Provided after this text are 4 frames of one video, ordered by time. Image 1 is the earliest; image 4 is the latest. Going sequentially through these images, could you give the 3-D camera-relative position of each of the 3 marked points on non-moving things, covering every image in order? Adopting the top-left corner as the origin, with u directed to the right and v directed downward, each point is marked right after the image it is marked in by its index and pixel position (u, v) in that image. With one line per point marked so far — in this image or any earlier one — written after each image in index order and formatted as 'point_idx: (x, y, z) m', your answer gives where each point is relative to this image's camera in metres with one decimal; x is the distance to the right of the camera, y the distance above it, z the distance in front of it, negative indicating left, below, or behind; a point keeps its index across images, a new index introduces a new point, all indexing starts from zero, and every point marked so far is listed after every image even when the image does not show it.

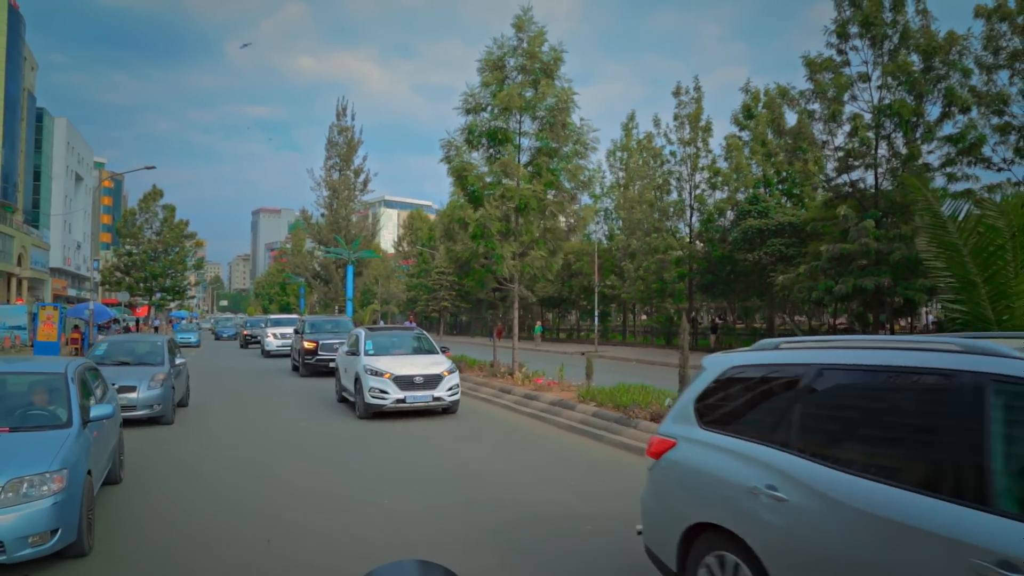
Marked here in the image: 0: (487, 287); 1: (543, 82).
0: (-0.6, 0.0, +16.5) m
1: (+0.6, +4.2, +14.7) m
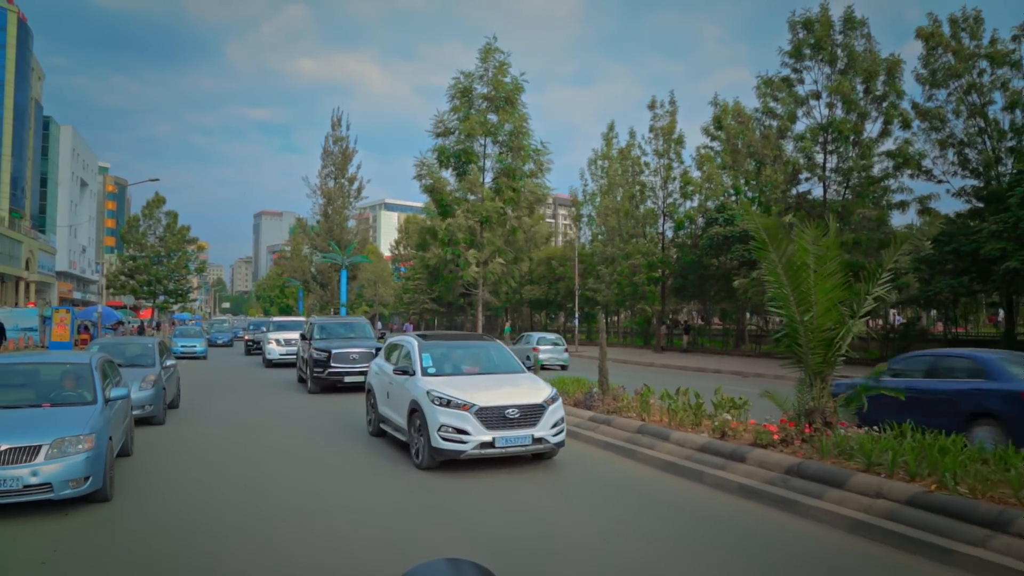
0: (-1.4, -0.1, +18.2) m
1: (-0.2, +4.1, +16.4) m
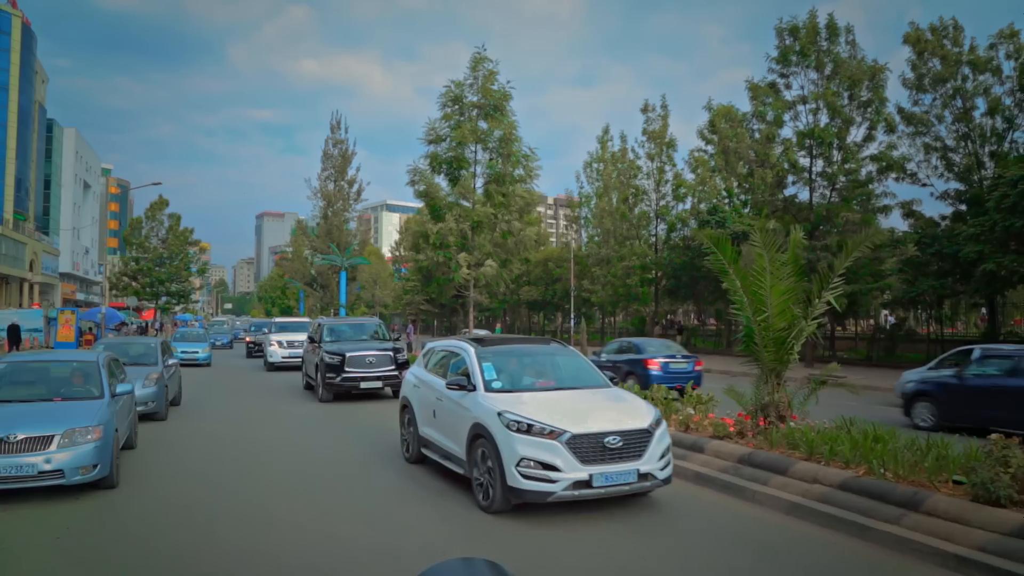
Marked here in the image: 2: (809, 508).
0: (-1.6, -0.1, +18.8) m
1: (-0.4, +4.0, +16.9) m
2: (+2.4, -1.8, +5.7) m
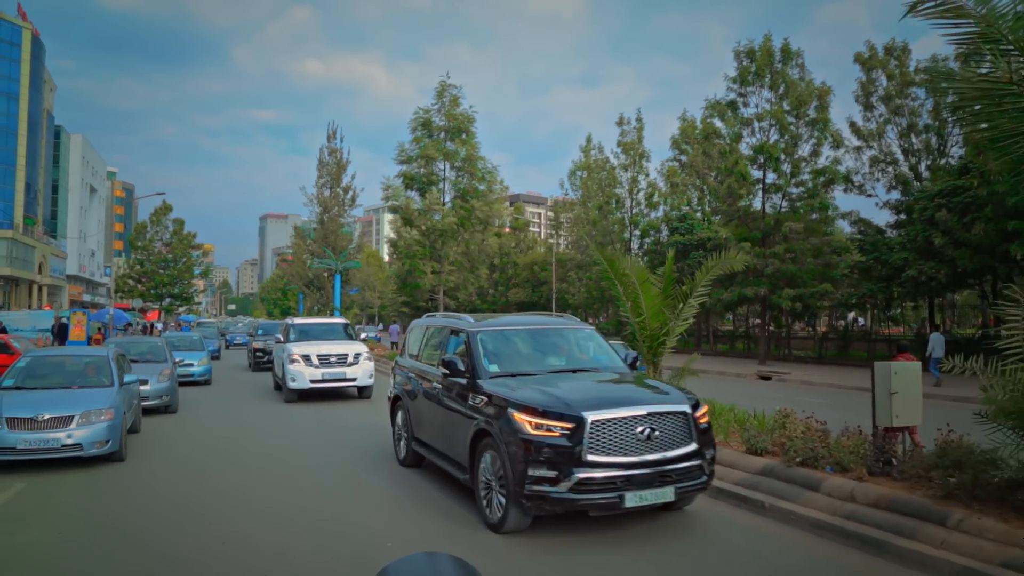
0: (-2.5, -0.2, +20.7) m
1: (-1.3, +3.9, +18.9) m
2: (+1.4, -1.9, +7.6) m
